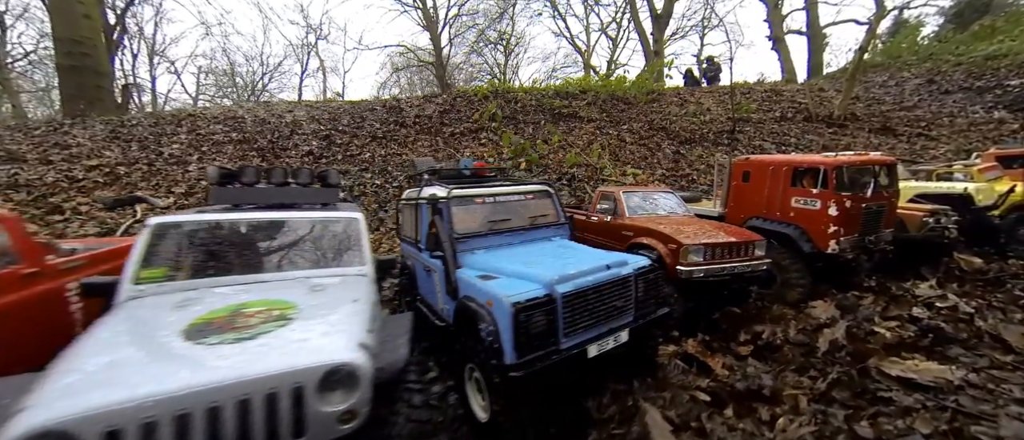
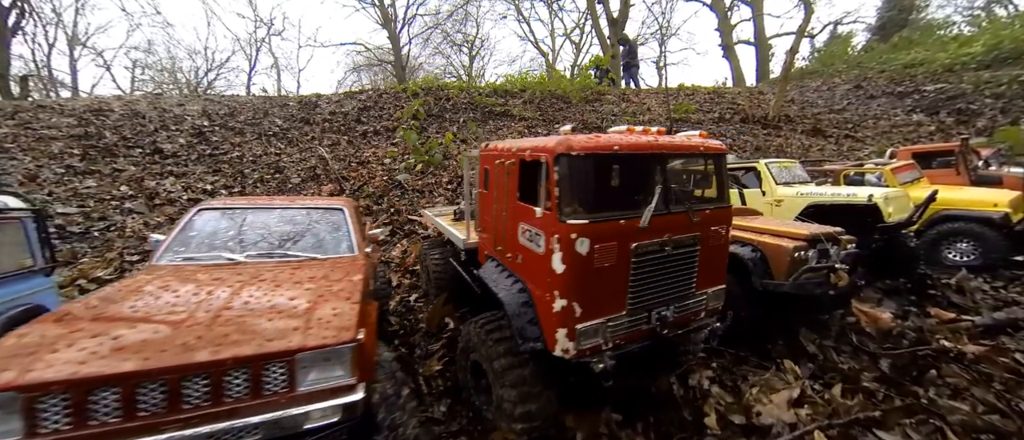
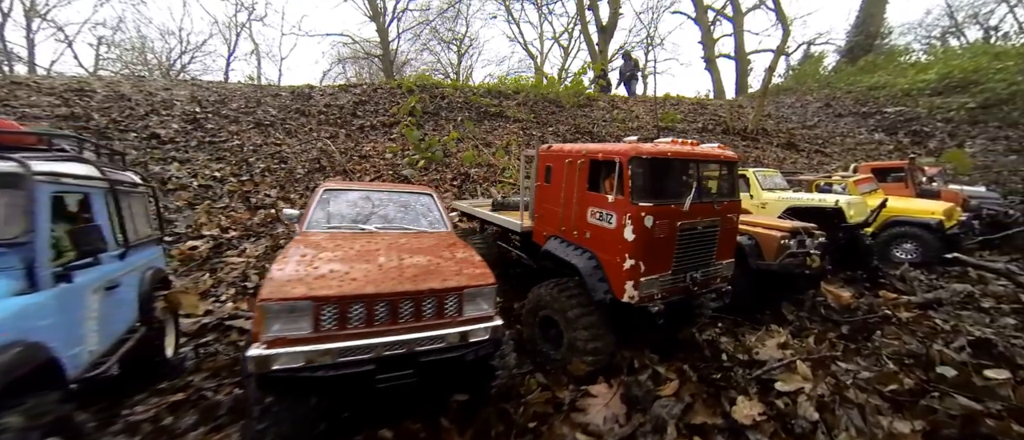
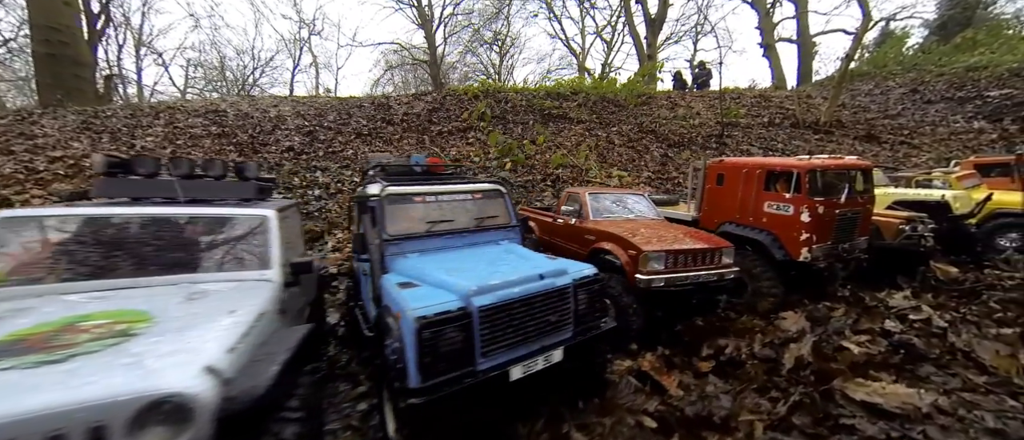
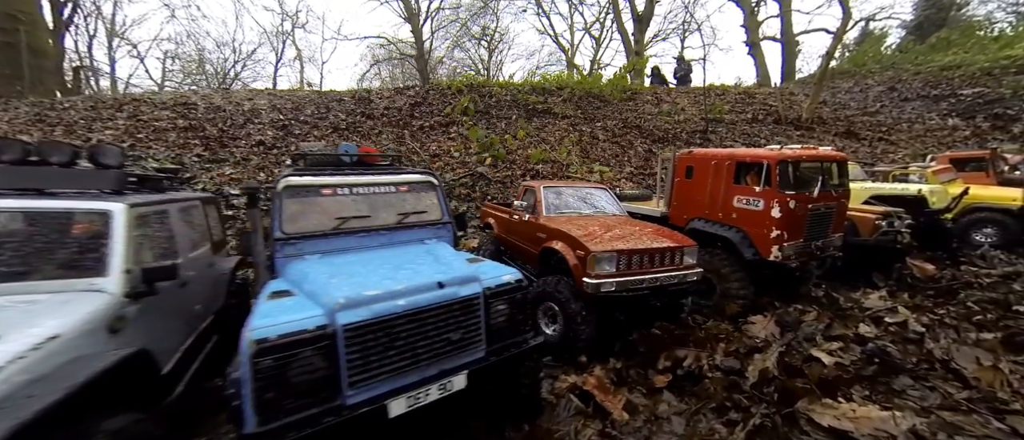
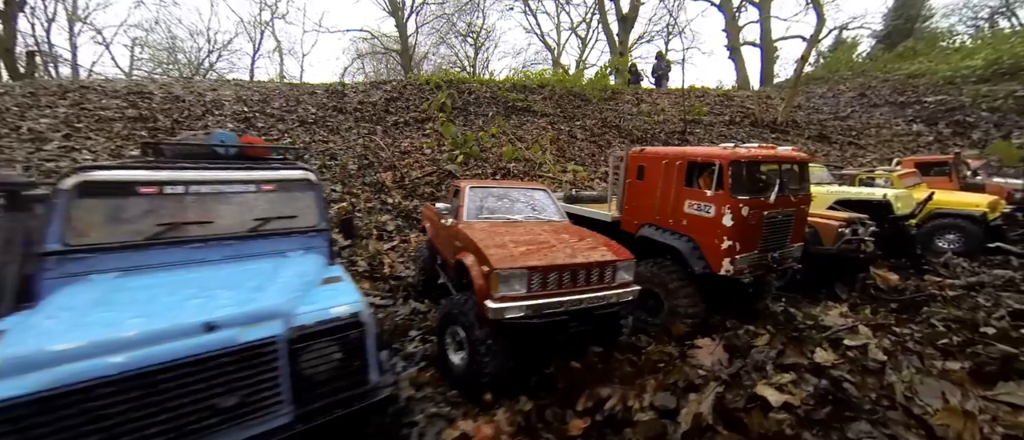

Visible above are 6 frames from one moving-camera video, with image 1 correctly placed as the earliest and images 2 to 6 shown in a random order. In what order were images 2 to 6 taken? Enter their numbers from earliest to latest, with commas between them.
4, 5, 6, 3, 2
